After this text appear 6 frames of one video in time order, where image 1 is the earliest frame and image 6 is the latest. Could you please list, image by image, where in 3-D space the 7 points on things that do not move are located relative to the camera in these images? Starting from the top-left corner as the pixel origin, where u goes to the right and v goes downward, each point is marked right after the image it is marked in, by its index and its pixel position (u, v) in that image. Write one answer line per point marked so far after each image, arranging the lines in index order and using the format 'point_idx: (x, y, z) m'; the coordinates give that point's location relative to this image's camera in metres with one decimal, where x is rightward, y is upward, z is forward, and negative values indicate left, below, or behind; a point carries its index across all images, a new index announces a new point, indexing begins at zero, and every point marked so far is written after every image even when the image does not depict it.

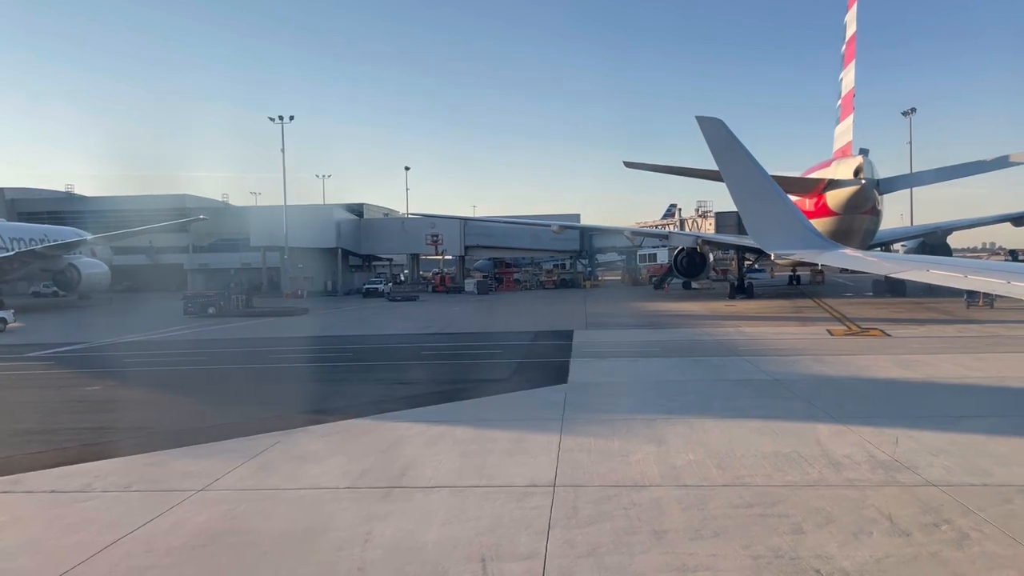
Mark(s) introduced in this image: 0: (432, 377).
0: (-1.5, -1.6, +13.4) m
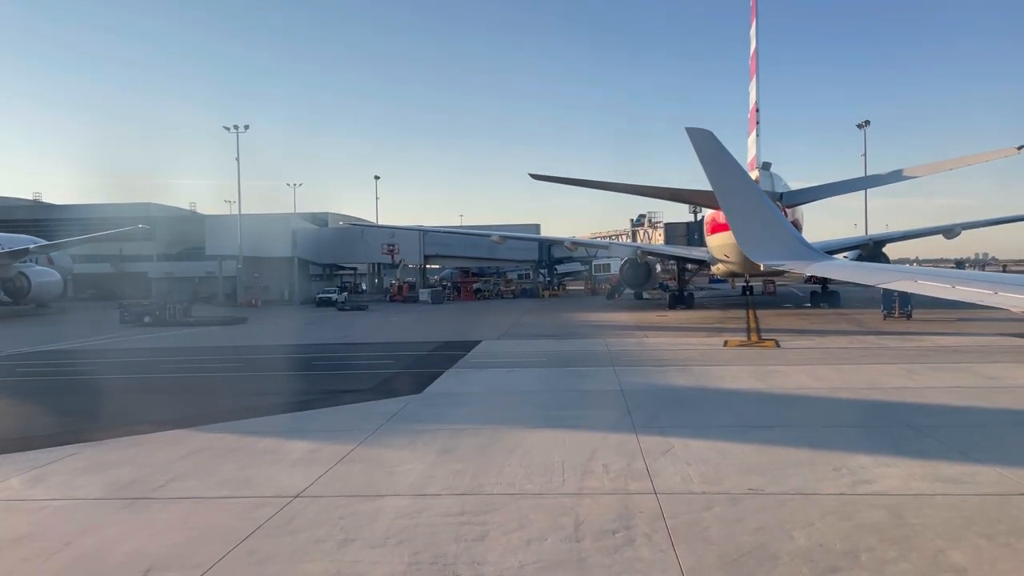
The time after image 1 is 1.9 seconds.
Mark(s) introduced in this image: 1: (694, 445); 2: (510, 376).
0: (-4.0, -1.8, +13.5) m
1: (+2.0, -1.7, +8.0) m
2: (-0.1, -1.7, +13.8) m
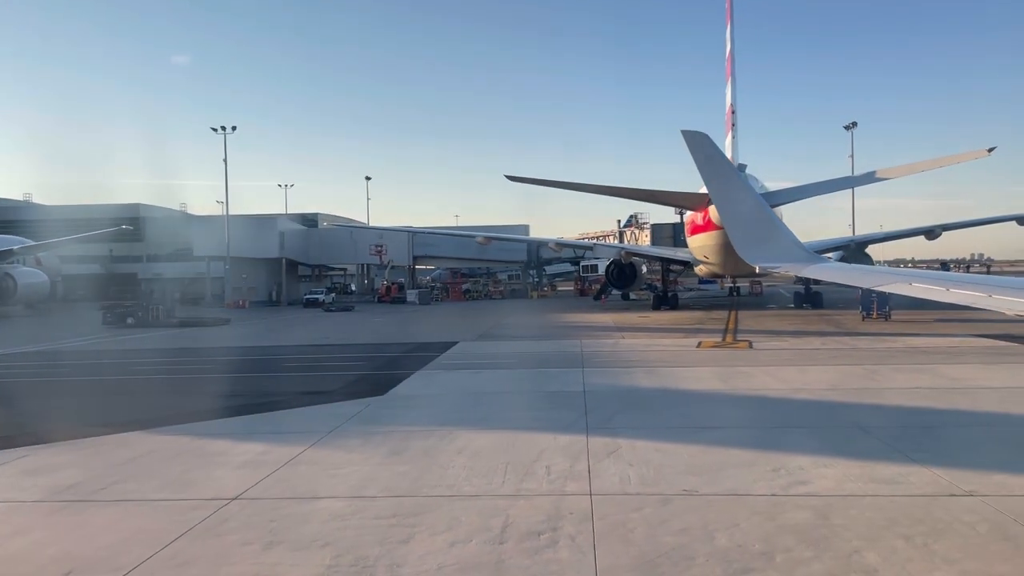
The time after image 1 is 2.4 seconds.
0: (-4.6, -1.9, +13.5) m
1: (+1.4, -1.7, +8.0) m
2: (-0.7, -1.7, +13.8) m
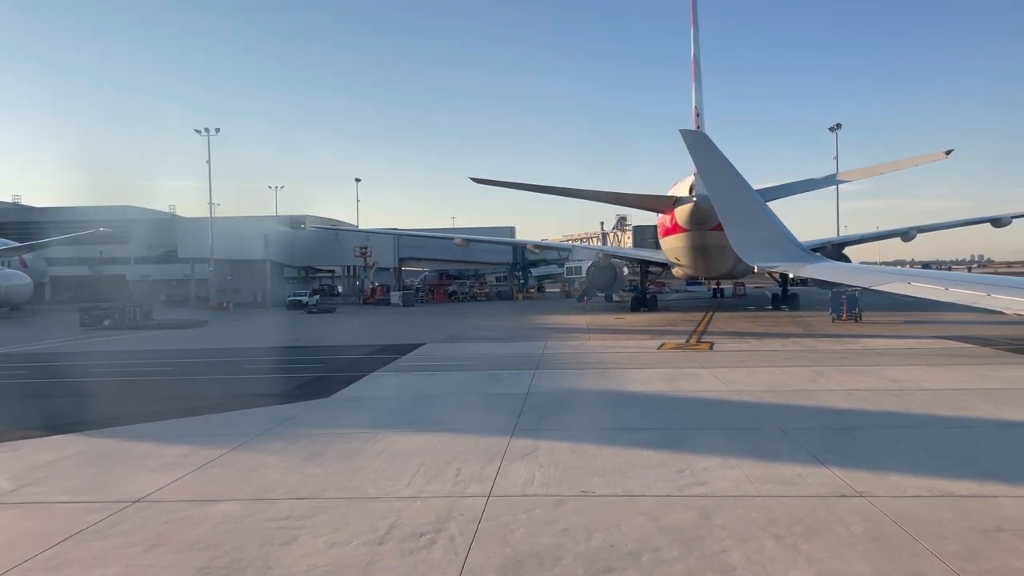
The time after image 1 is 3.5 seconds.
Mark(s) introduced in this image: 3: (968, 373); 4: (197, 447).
0: (-5.5, -1.9, +13.5) m
1: (+0.5, -1.8, +8.1) m
2: (-1.6, -1.7, +13.8) m
3: (+8.3, -1.5, +13.2) m
4: (-3.8, -1.9, +8.7) m
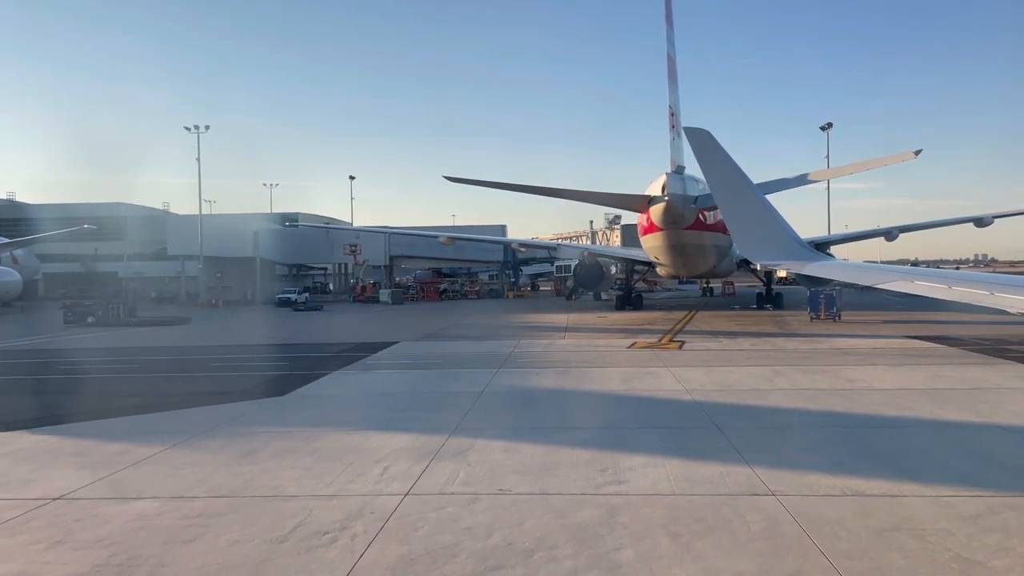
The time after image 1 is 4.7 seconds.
0: (-6.3, -1.9, +13.6) m
1: (-0.2, -1.8, +8.1) m
2: (-2.4, -1.7, +13.9) m
3: (+7.5, -1.5, +13.2) m
4: (-4.5, -1.9, +8.8) m
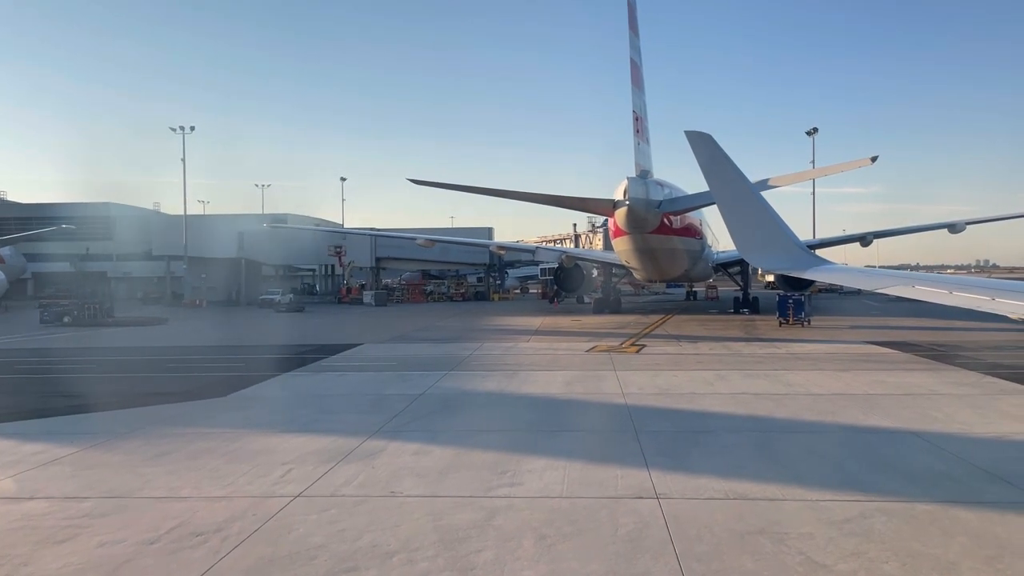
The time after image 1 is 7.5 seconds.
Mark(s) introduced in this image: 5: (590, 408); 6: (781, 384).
0: (-7.3, -1.9, +13.6) m
1: (-1.2, -1.8, +8.2) m
2: (-3.4, -1.8, +13.9) m
3: (+6.5, -1.6, +13.3) m
4: (-5.5, -1.9, +8.8) m
5: (+1.2, -1.8, +10.6) m
6: (+4.7, -1.7, +12.7) m
